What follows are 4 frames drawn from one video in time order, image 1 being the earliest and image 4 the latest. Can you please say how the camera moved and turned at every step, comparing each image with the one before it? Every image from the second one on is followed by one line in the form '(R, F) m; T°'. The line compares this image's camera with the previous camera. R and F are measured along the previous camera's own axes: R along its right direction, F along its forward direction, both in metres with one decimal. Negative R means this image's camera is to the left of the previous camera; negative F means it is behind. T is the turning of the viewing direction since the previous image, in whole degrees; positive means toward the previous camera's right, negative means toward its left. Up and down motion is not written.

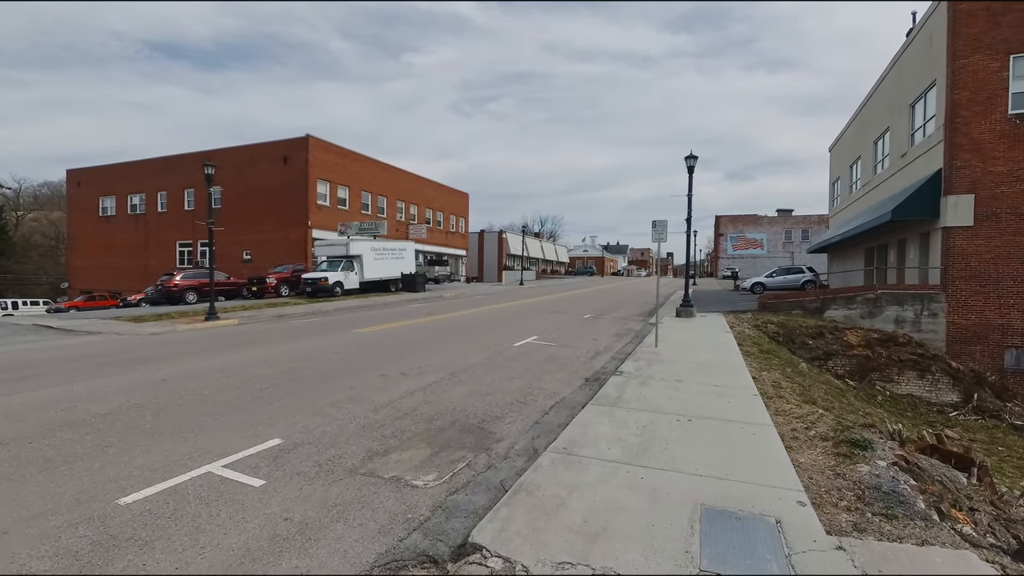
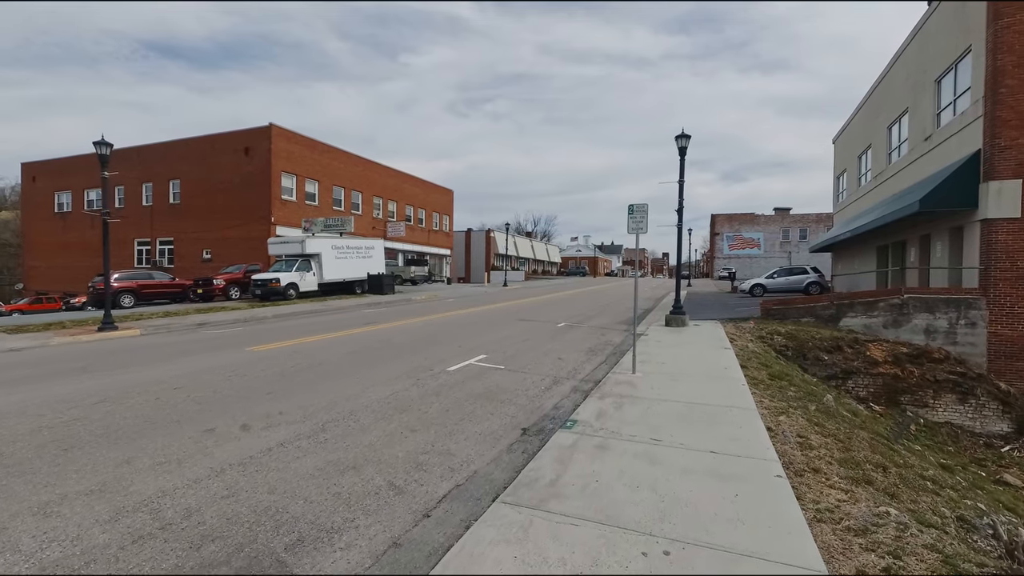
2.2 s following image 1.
(+1.1, +2.6) m; 0°
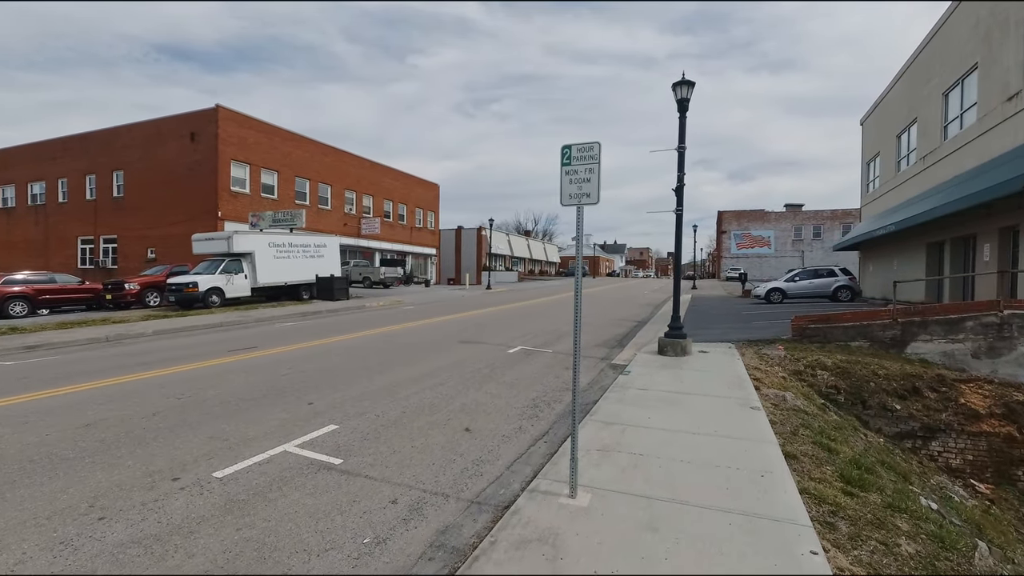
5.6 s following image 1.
(+1.5, +4.0) m; -1°
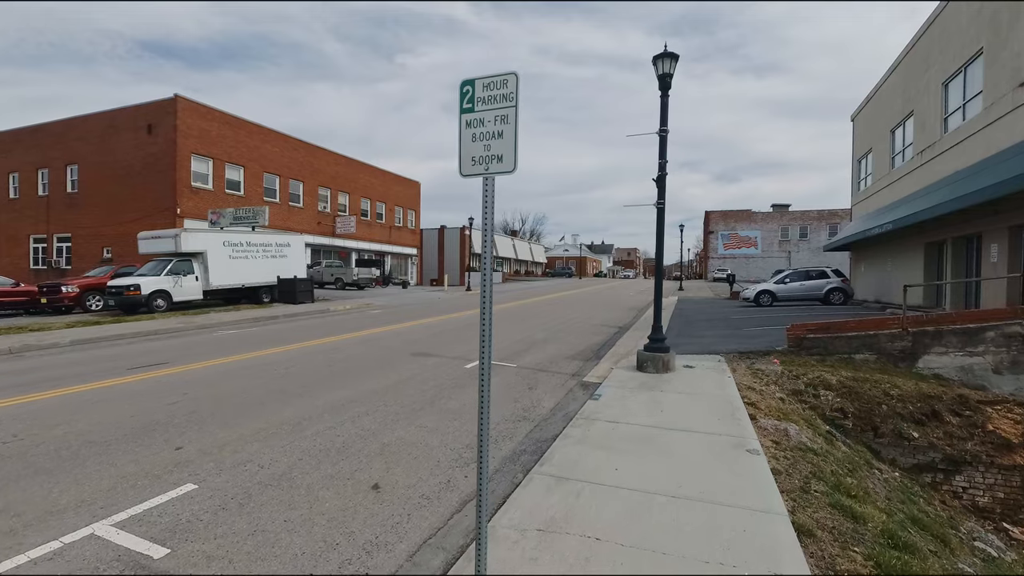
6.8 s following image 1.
(+0.6, +1.3) m; +1°
